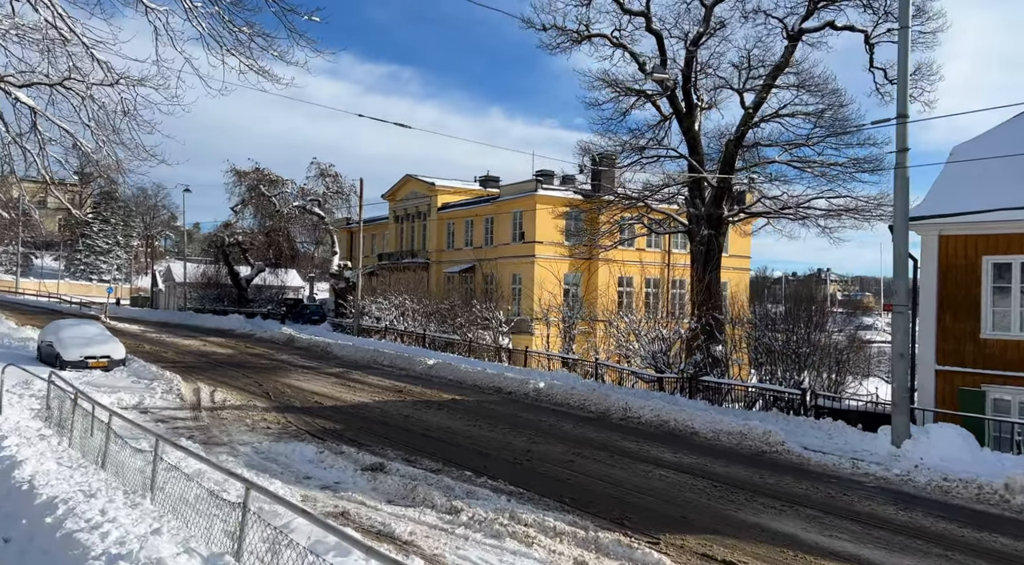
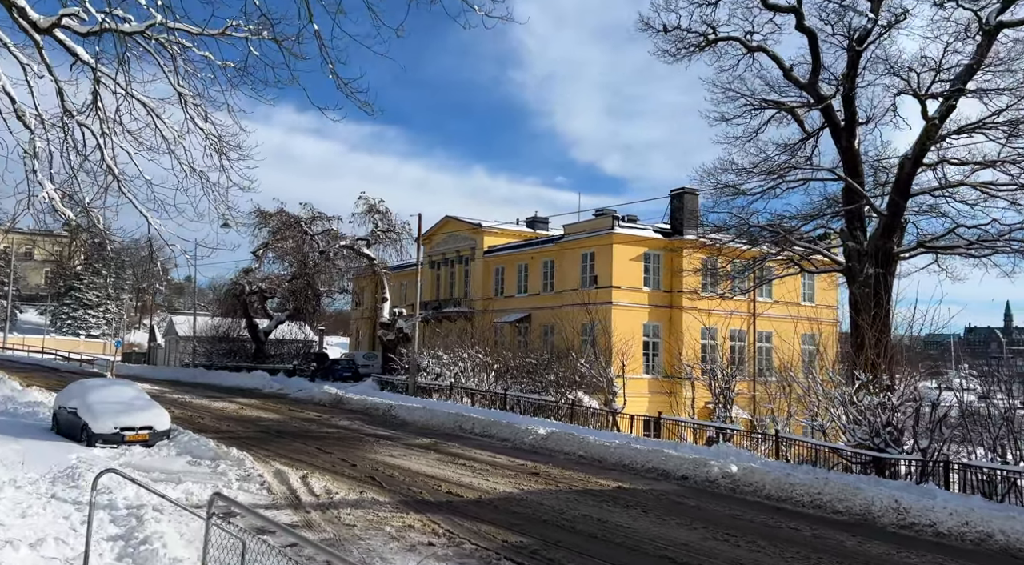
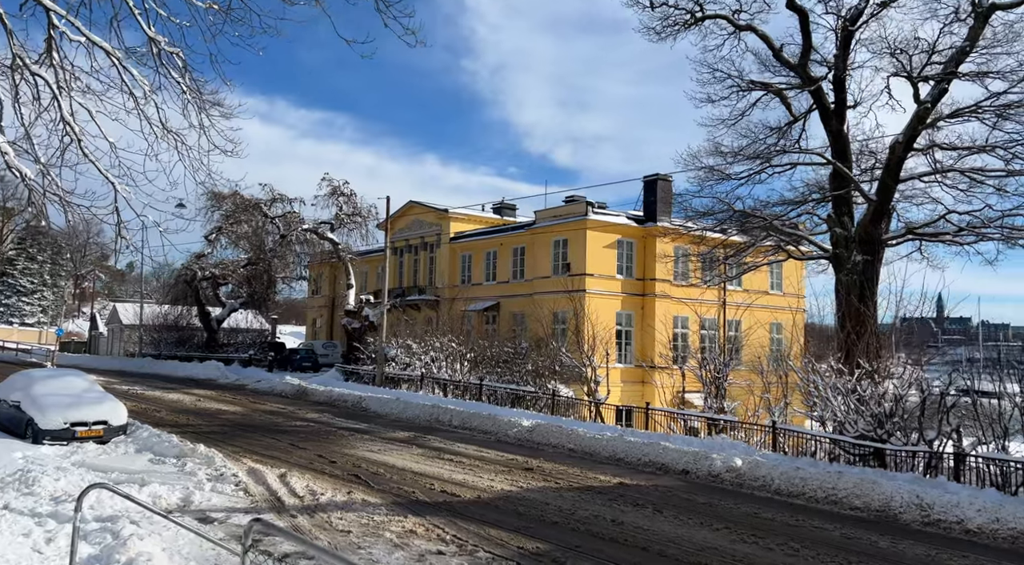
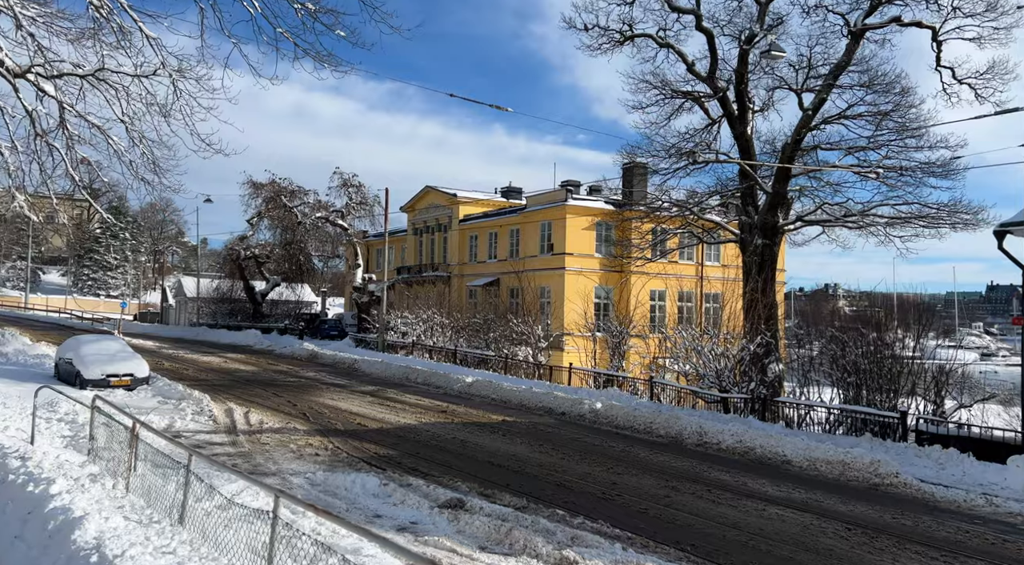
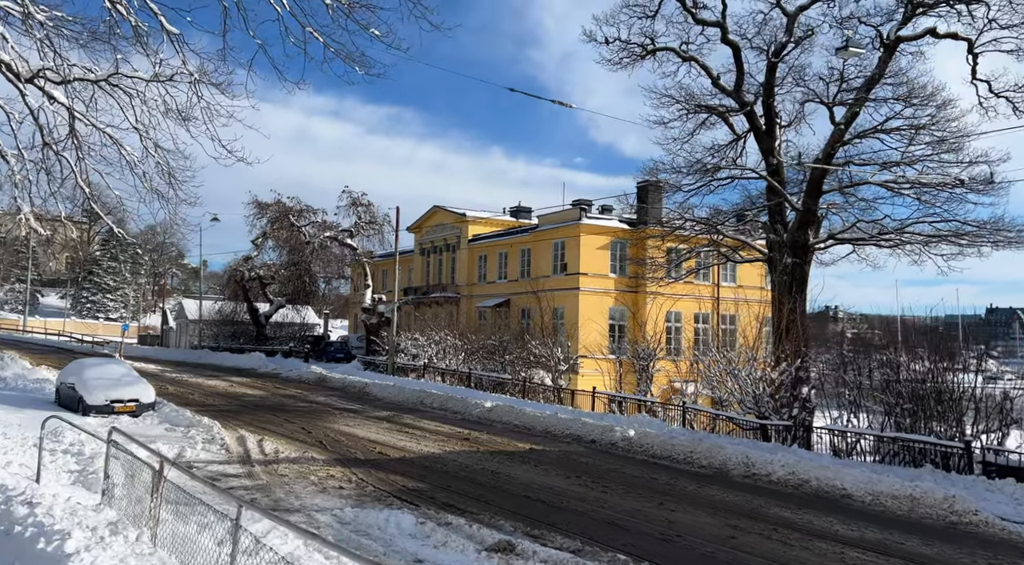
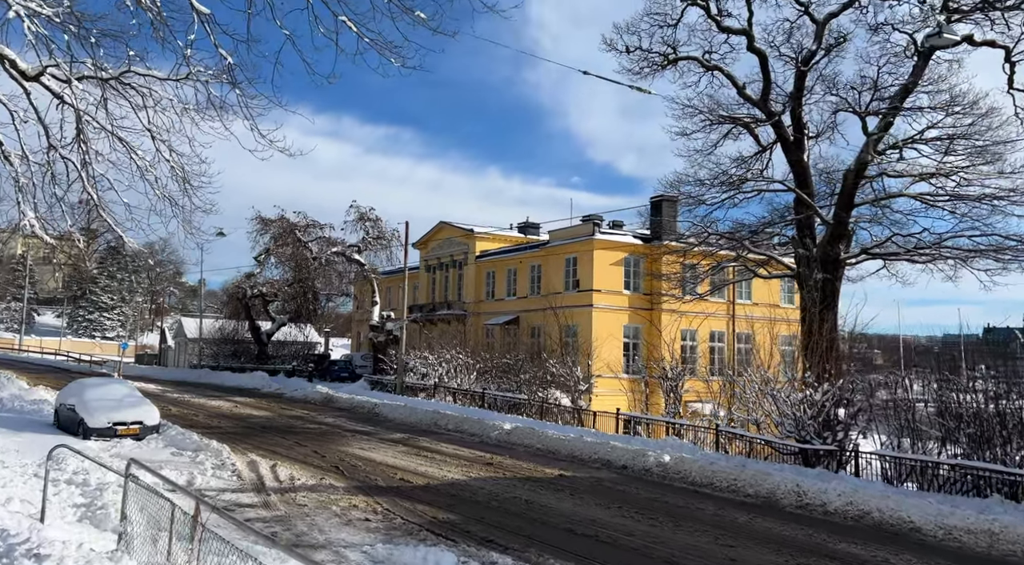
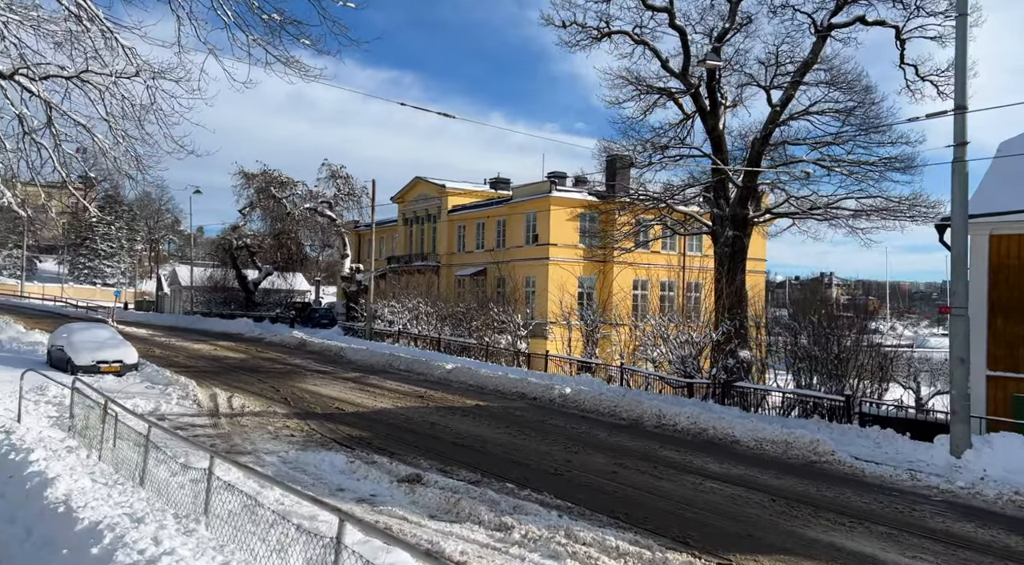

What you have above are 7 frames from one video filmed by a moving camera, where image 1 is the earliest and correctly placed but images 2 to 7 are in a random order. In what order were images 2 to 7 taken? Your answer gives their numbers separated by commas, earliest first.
7, 4, 5, 6, 2, 3
